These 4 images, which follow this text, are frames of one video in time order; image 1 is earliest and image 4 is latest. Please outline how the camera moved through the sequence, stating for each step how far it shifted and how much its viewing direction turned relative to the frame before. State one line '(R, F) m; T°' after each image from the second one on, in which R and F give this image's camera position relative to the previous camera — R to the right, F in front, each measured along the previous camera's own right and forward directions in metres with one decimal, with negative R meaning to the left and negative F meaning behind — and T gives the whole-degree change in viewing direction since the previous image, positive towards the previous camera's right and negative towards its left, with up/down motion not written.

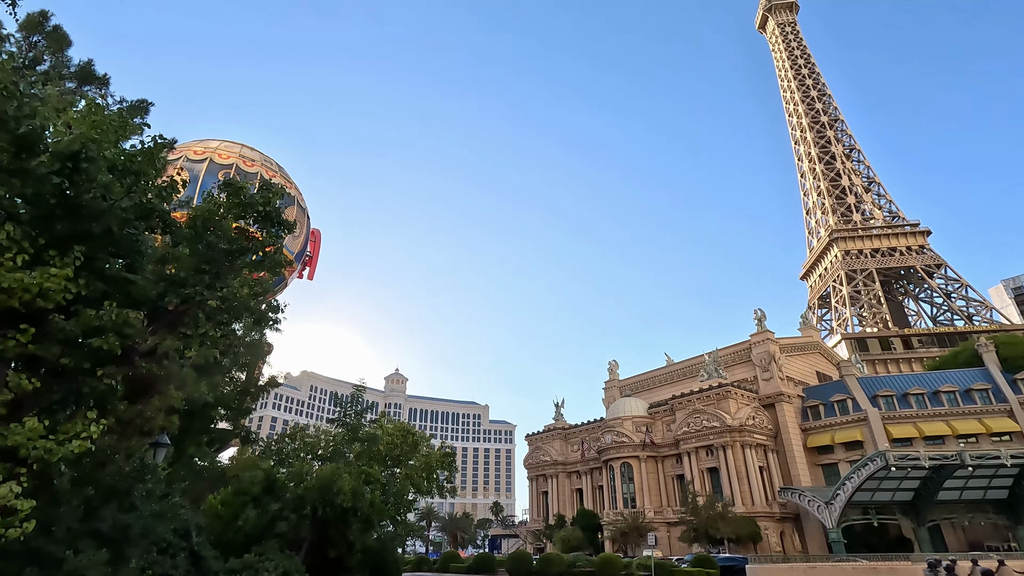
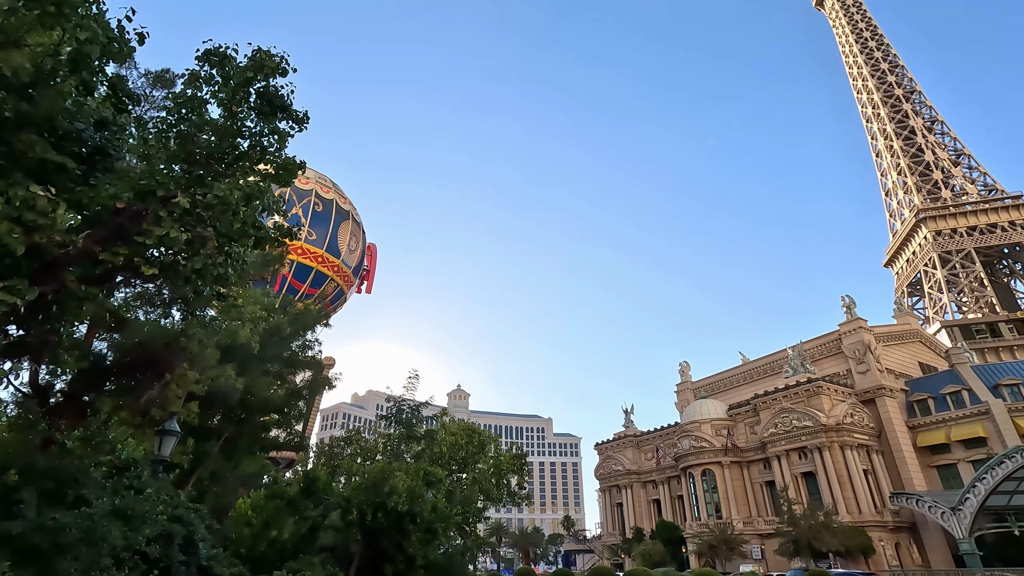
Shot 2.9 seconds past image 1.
(-0.4, +2.2) m; -6°
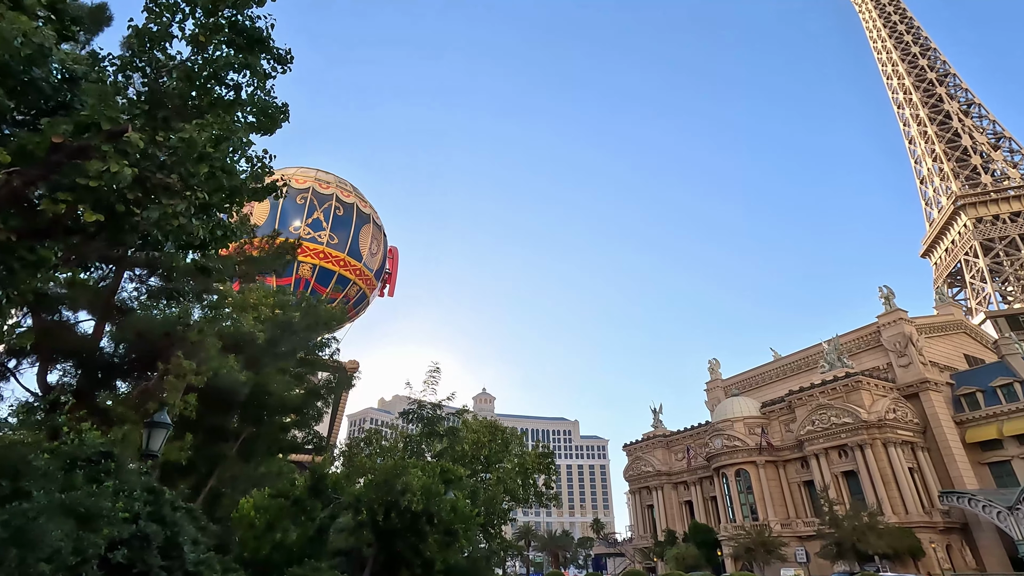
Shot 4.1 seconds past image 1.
(0.0, +0.8) m; -2°
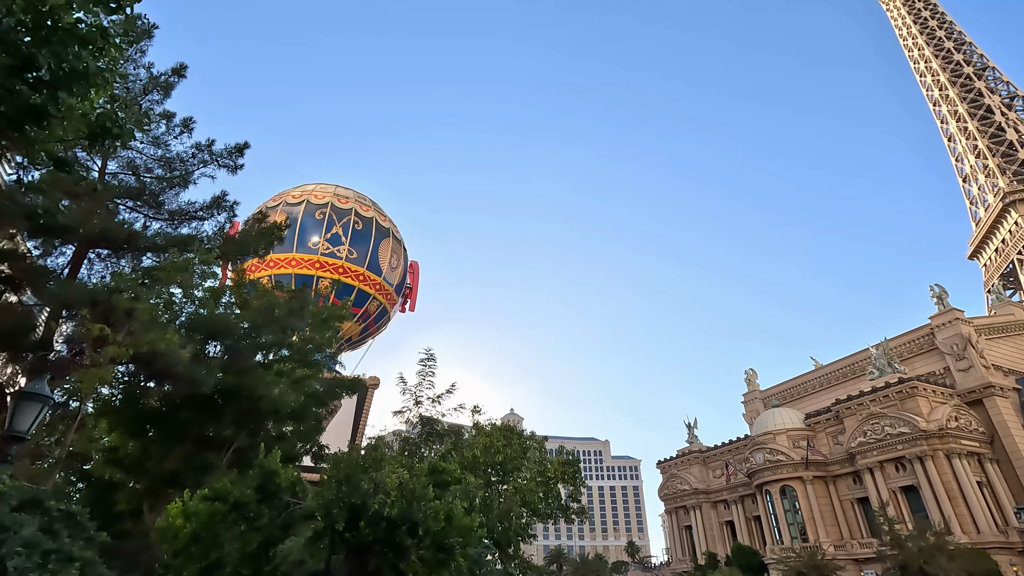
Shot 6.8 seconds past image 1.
(+0.2, +1.8) m; -3°
